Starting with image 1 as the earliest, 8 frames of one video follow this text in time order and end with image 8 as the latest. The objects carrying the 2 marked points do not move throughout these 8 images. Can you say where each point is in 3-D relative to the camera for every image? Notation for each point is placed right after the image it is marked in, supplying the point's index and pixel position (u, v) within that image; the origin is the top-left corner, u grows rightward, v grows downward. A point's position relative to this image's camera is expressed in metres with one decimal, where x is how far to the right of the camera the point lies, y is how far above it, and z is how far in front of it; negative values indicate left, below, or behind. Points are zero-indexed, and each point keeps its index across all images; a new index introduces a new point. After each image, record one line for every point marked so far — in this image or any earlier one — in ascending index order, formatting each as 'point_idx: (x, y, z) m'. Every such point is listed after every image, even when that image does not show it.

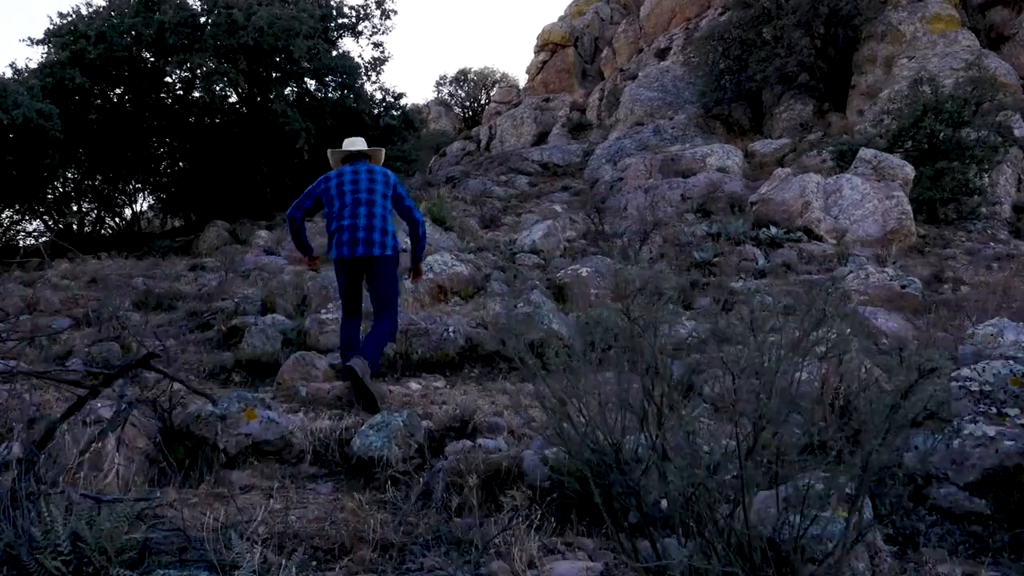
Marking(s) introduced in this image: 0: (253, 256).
0: (-3.1, +0.4, +10.2) m
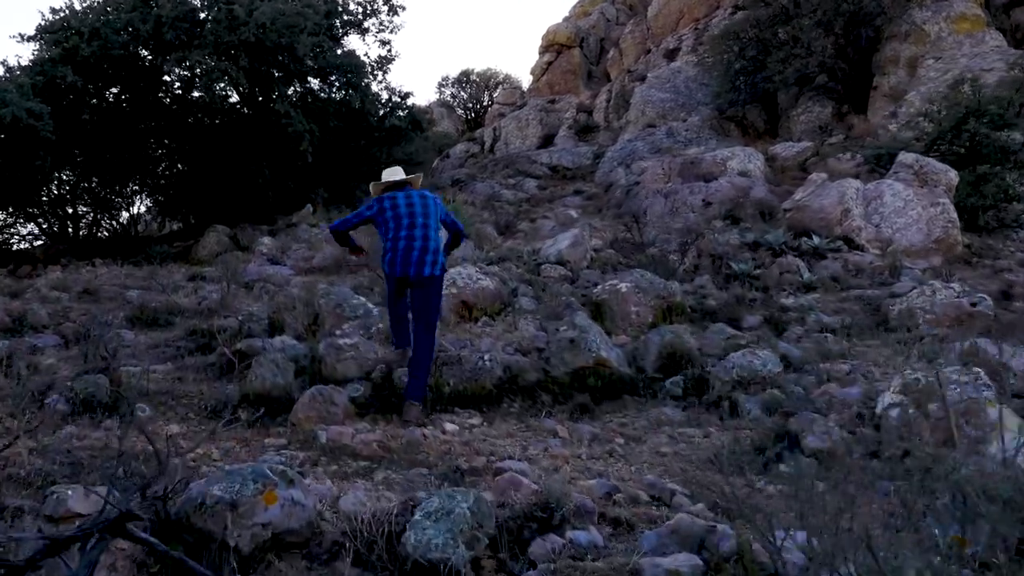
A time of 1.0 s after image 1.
0: (-2.8, +0.2, +9.5) m
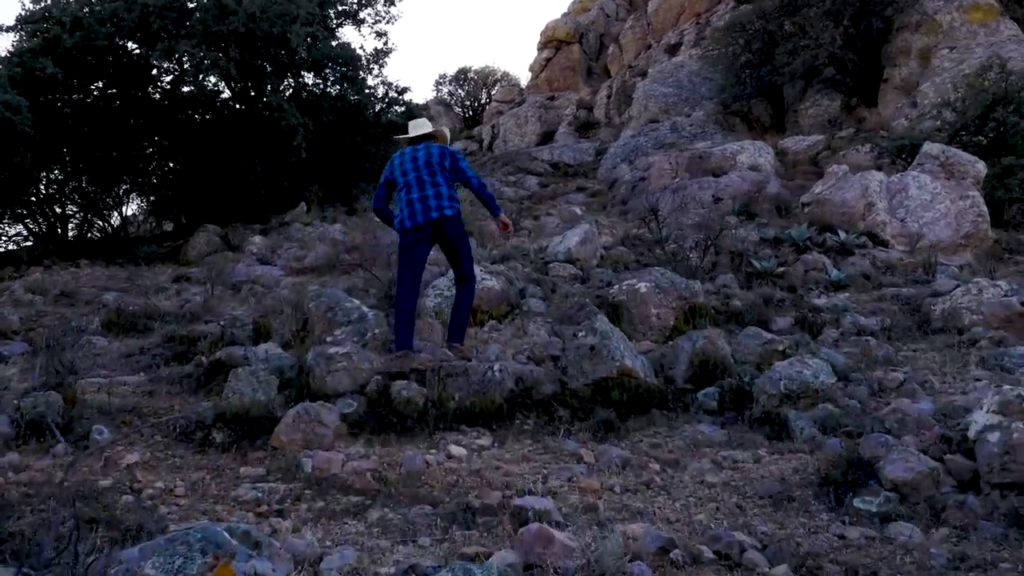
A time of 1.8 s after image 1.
0: (-2.8, +0.2, +9.0) m
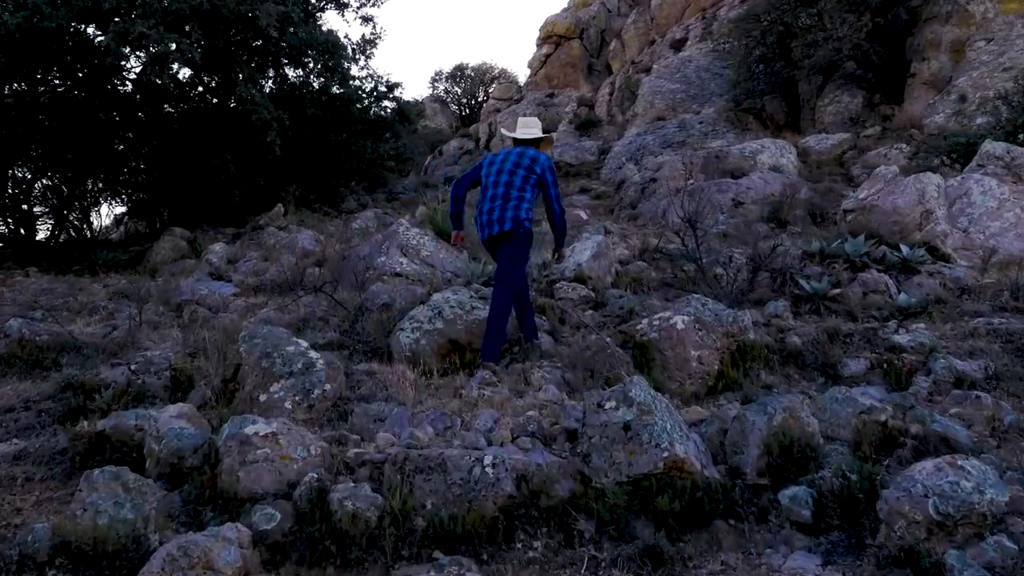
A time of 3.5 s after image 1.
0: (-2.8, +0.1, +7.6) m
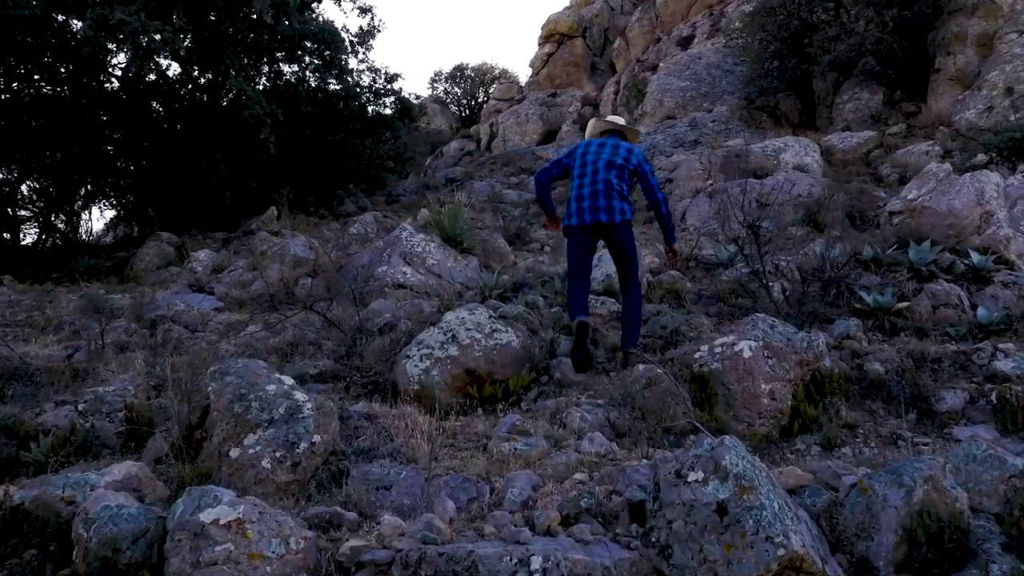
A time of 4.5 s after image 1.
0: (-2.7, 0.0, +6.8) m
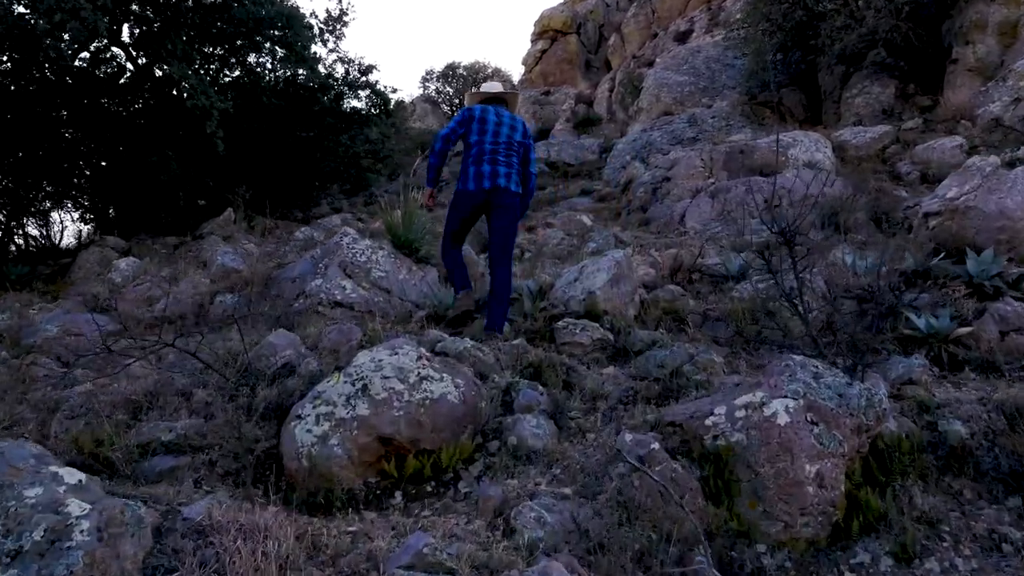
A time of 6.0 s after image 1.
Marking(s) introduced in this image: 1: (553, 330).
0: (-2.9, -0.2, +5.6) m
1: (+0.2, -0.2, +4.3) m
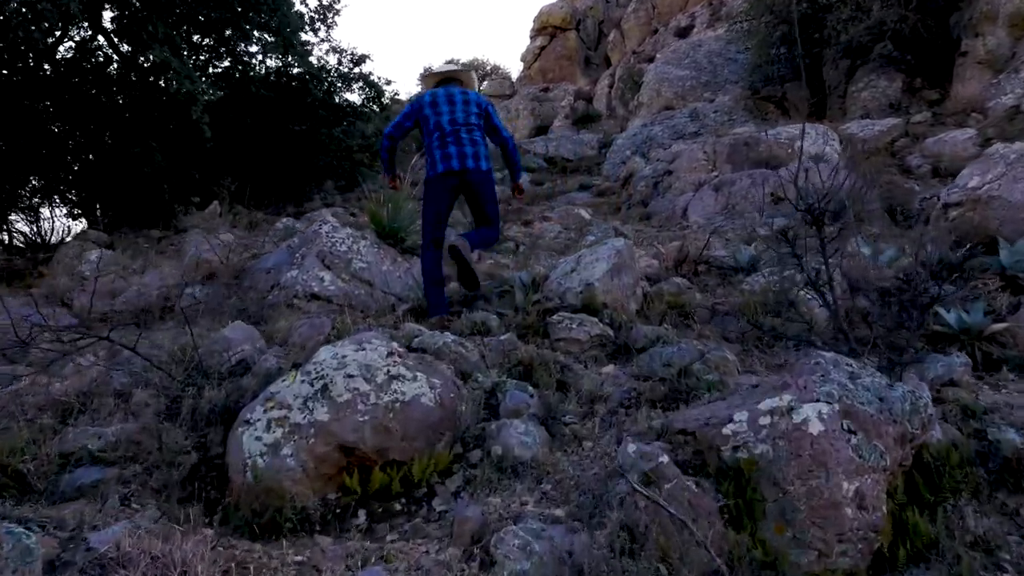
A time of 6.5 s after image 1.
0: (-2.9, -0.1, +5.2) m
1: (+0.2, -0.2, +3.9) m
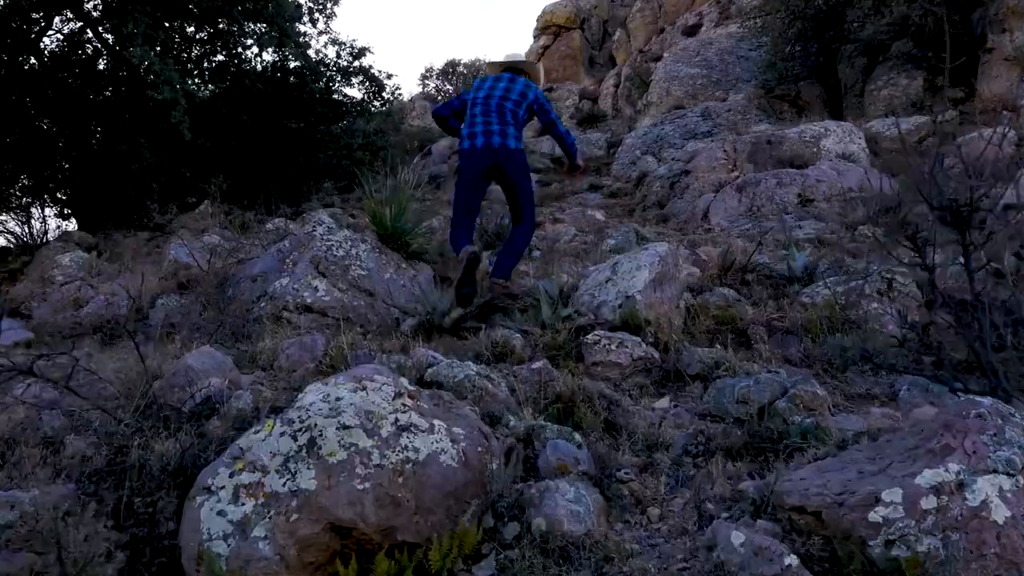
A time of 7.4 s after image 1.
0: (-2.8, -0.2, +4.6) m
1: (+0.3, -0.2, +3.2) m
